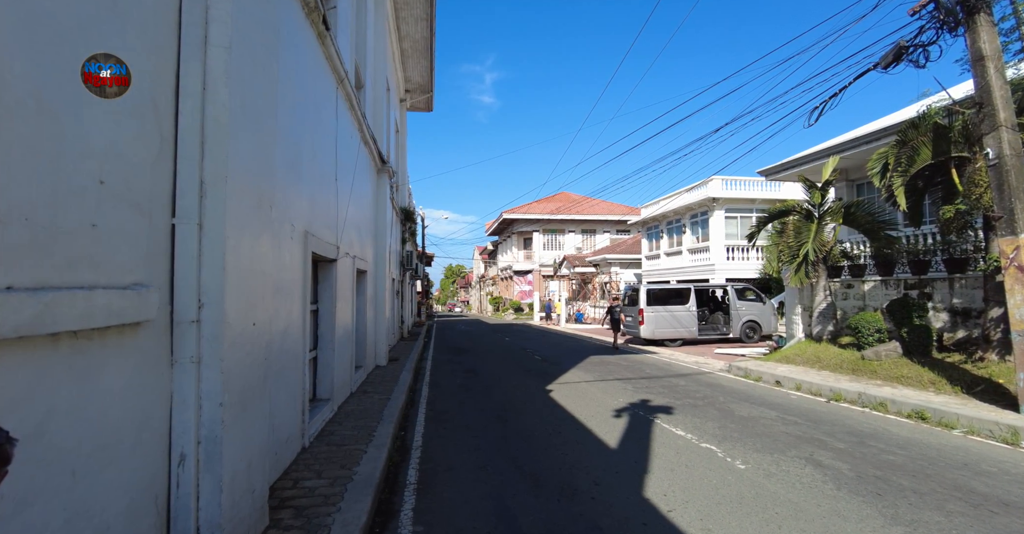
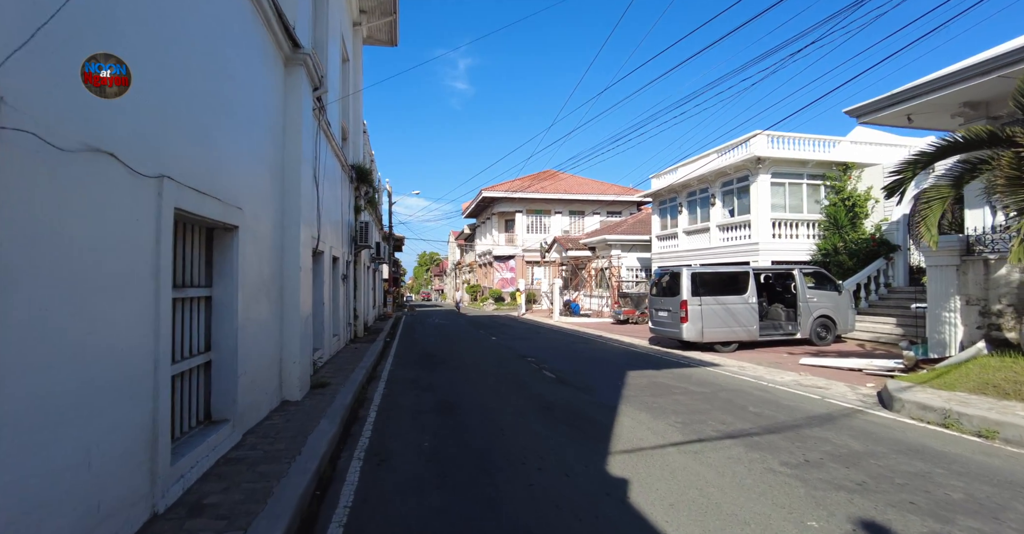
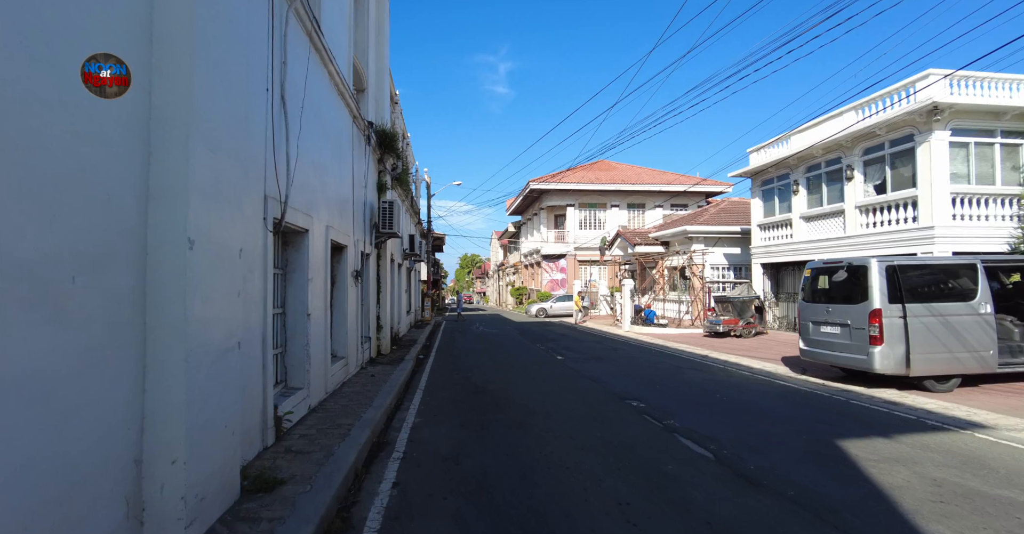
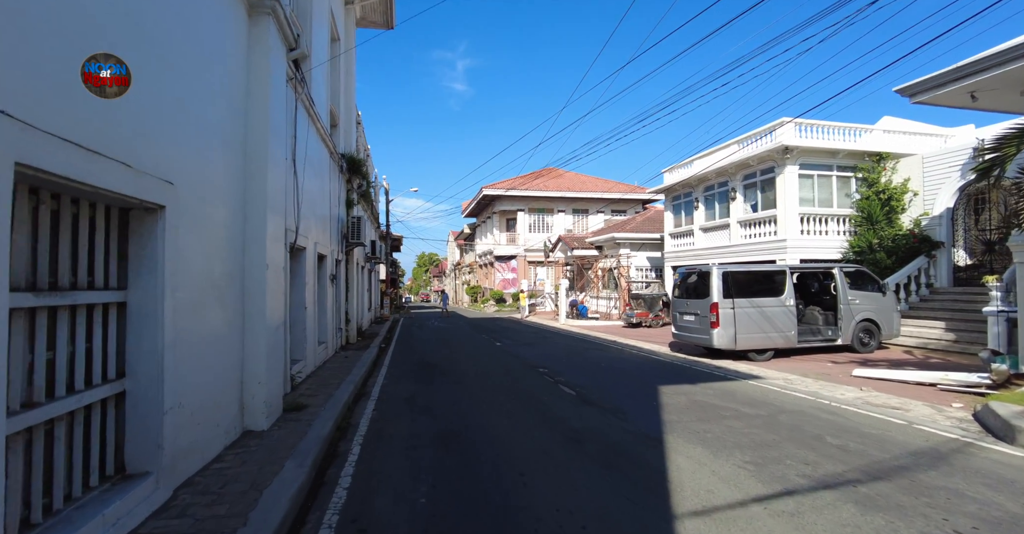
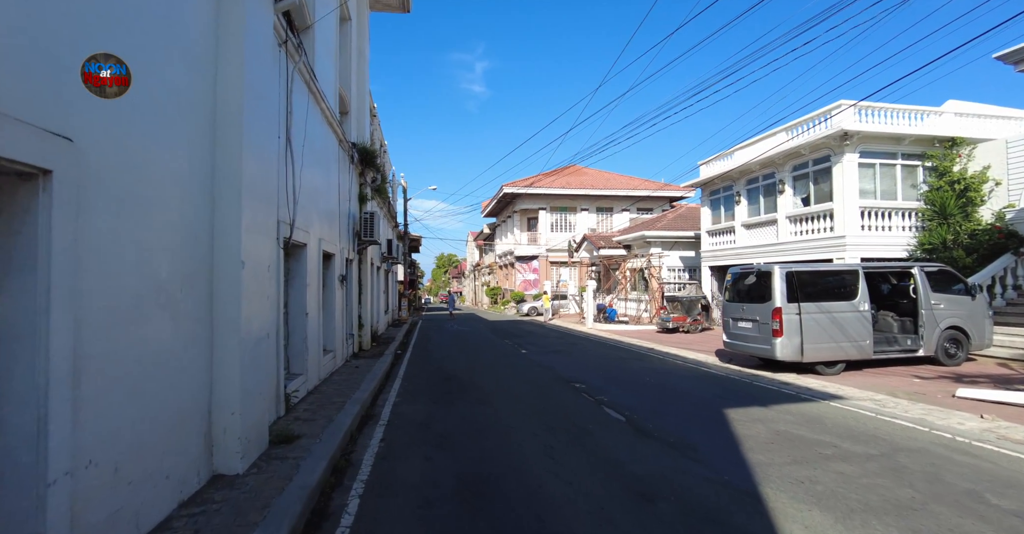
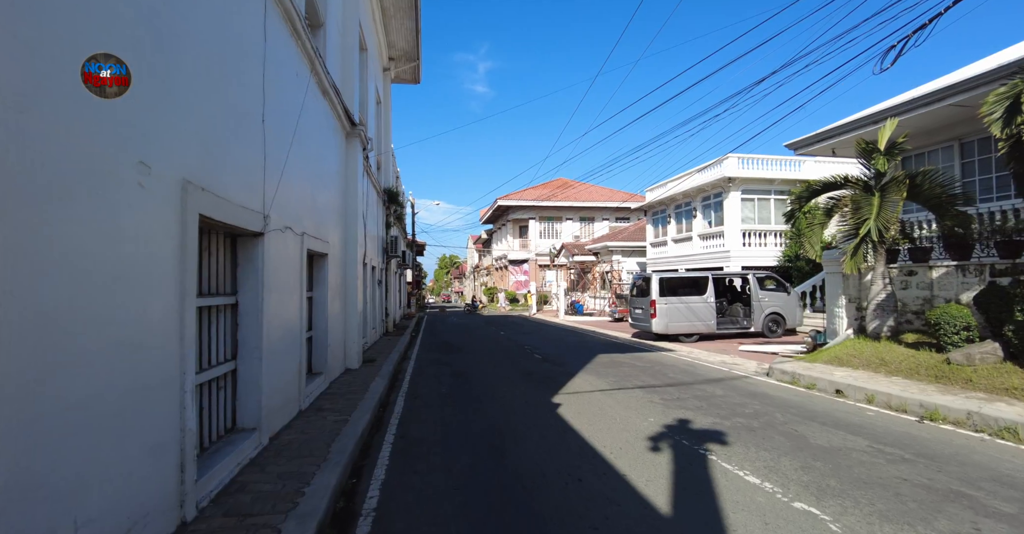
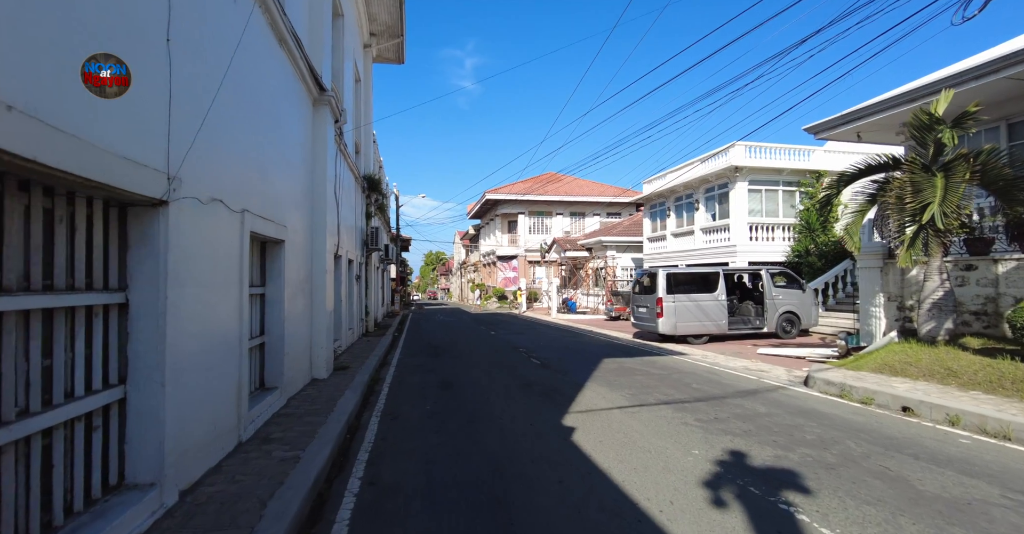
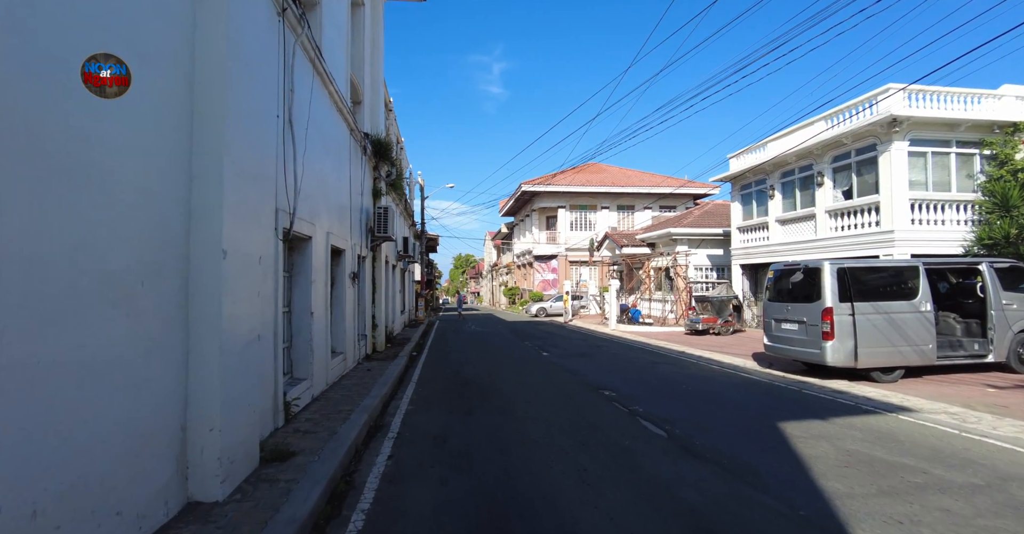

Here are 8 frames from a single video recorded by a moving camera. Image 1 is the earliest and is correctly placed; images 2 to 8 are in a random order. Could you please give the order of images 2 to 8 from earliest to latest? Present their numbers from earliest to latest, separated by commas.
6, 7, 2, 4, 5, 8, 3
